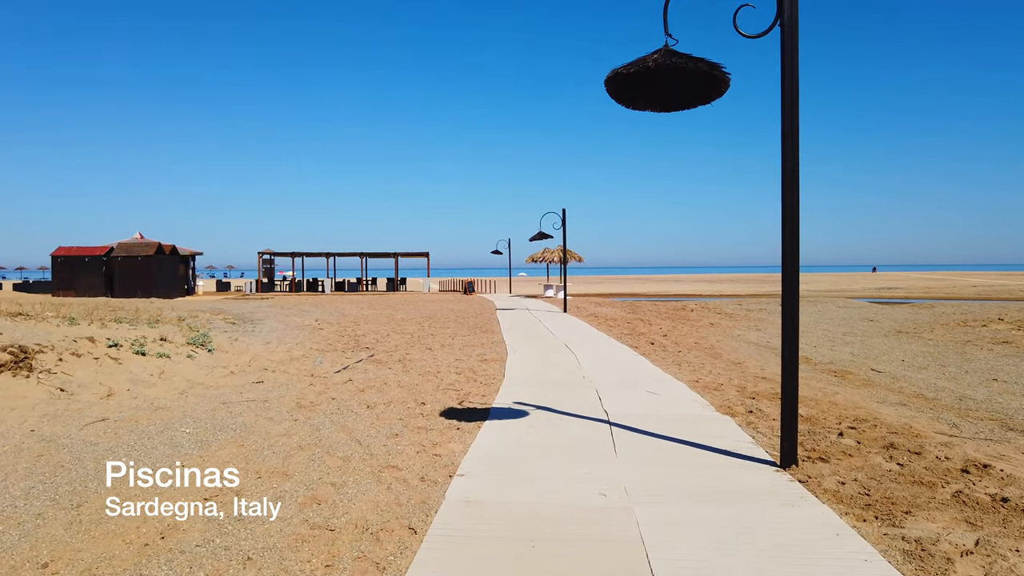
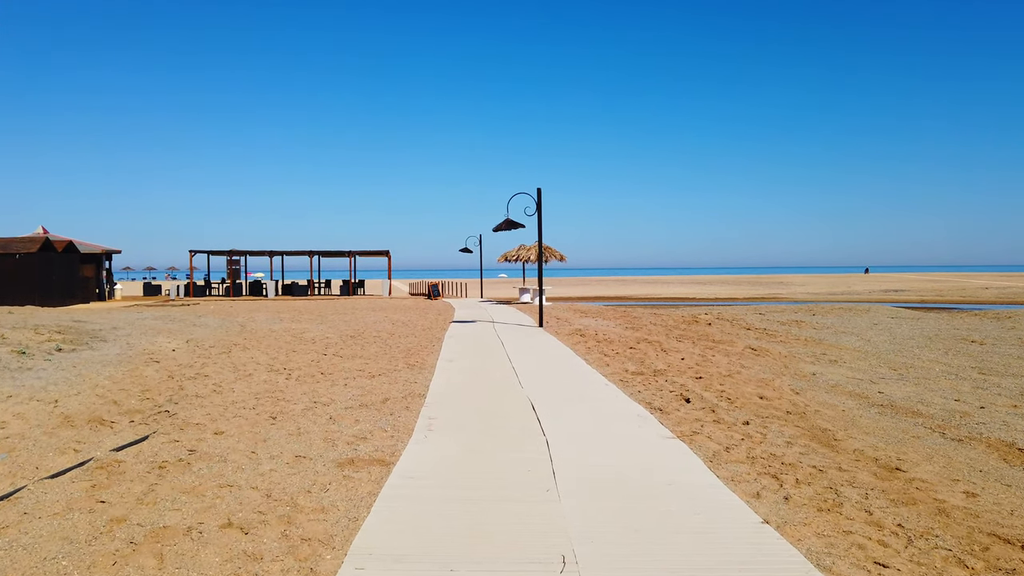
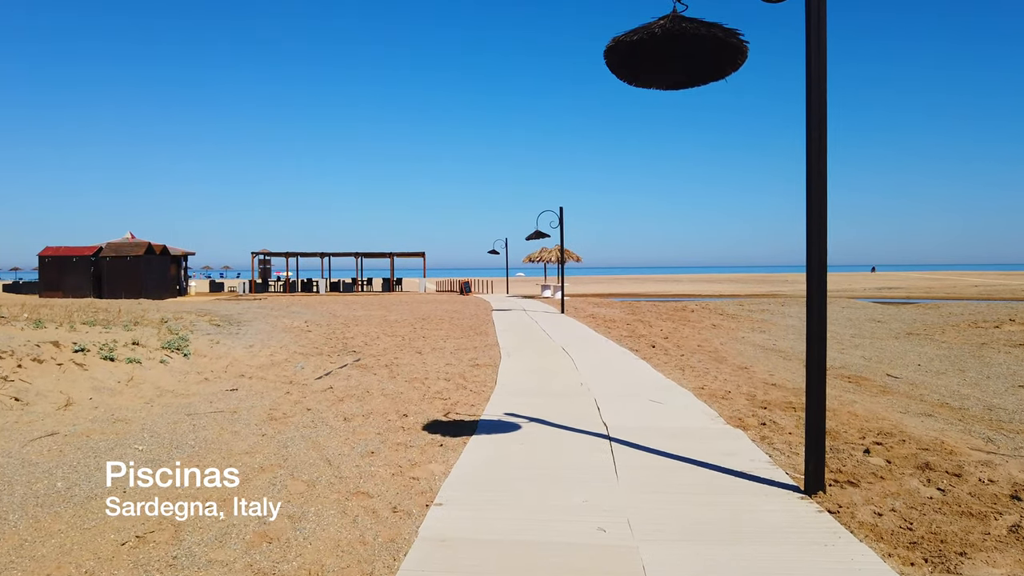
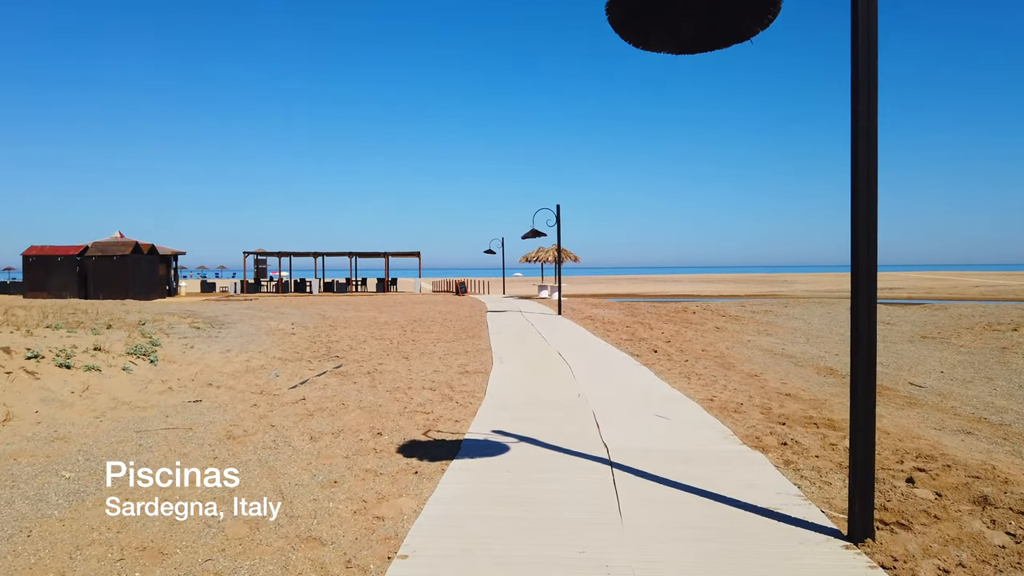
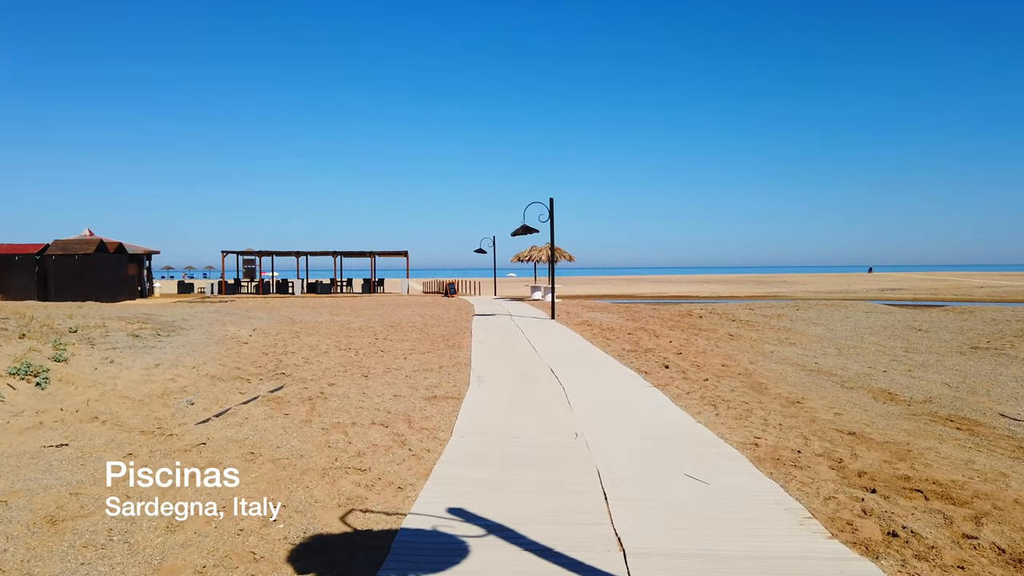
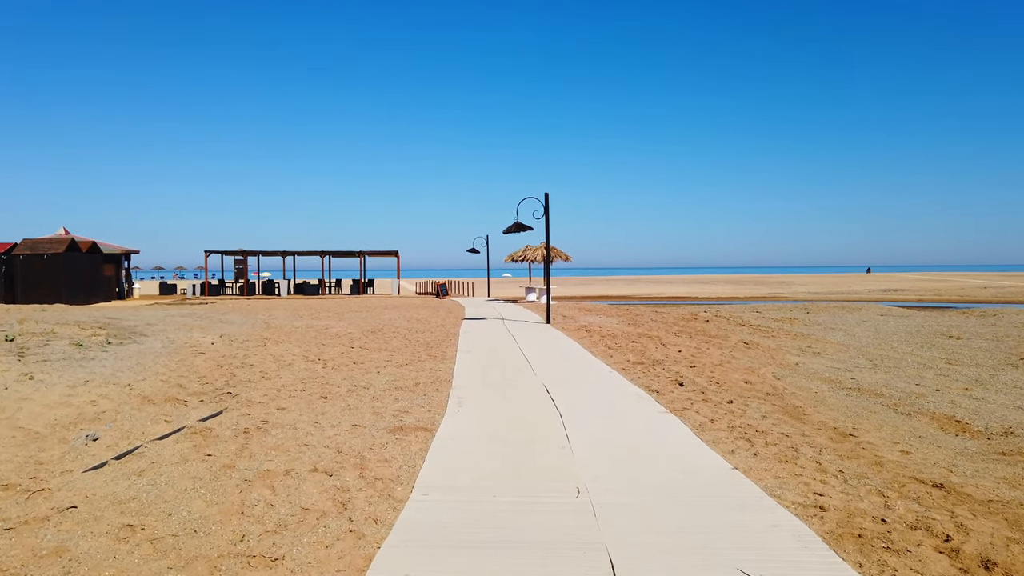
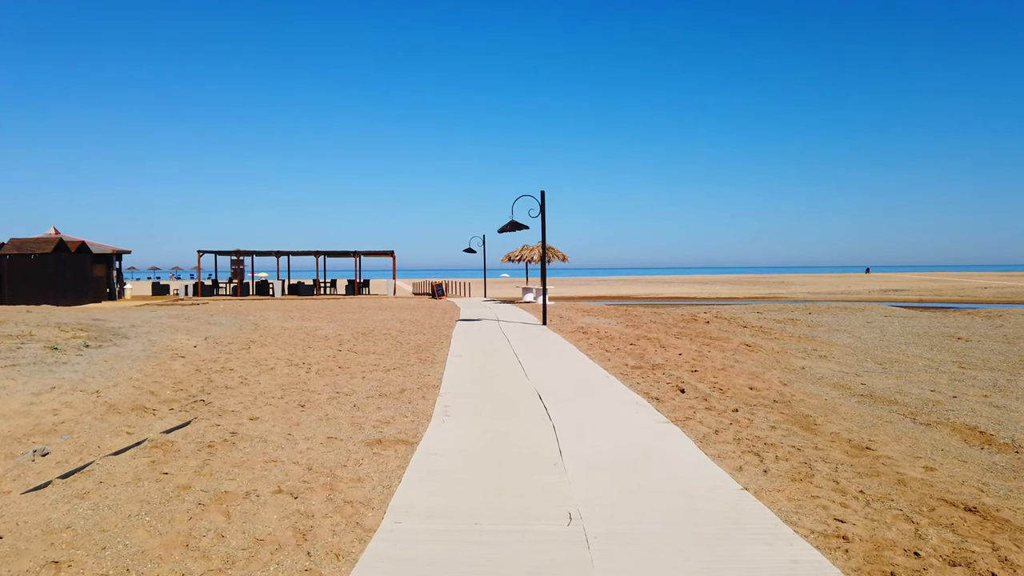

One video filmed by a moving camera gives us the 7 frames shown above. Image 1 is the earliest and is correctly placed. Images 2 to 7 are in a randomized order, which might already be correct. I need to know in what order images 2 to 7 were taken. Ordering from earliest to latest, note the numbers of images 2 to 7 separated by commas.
3, 4, 5, 6, 7, 2
